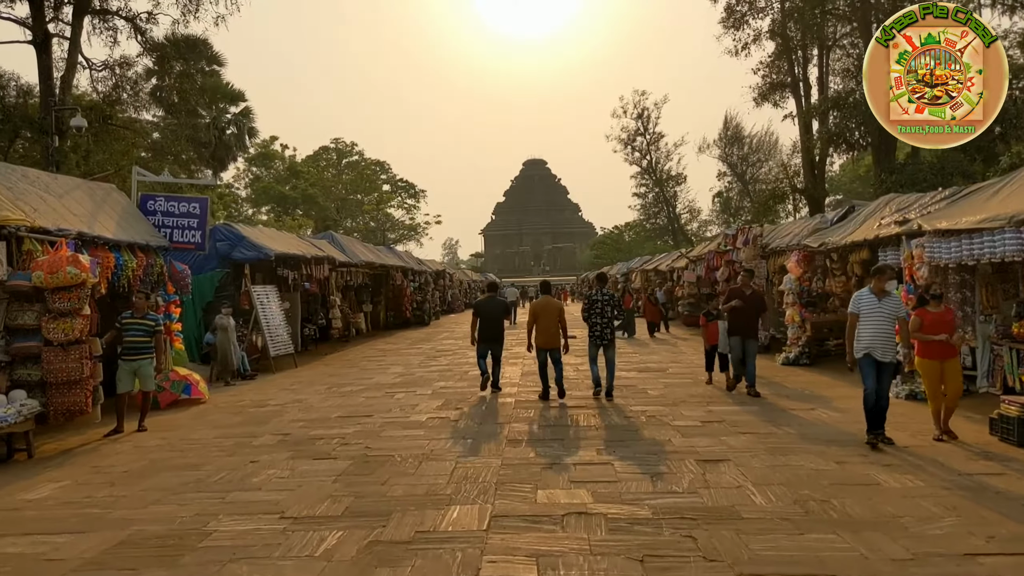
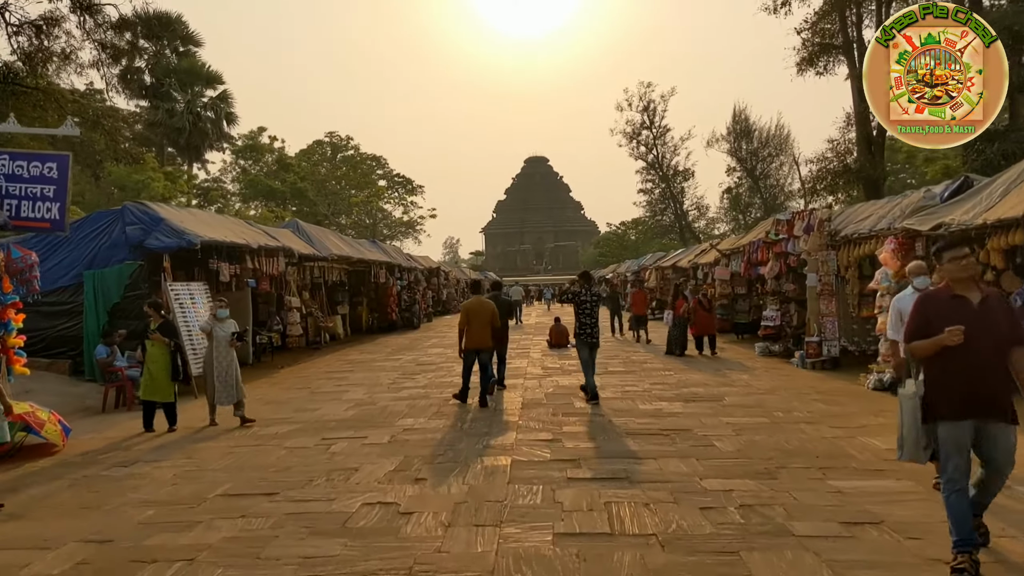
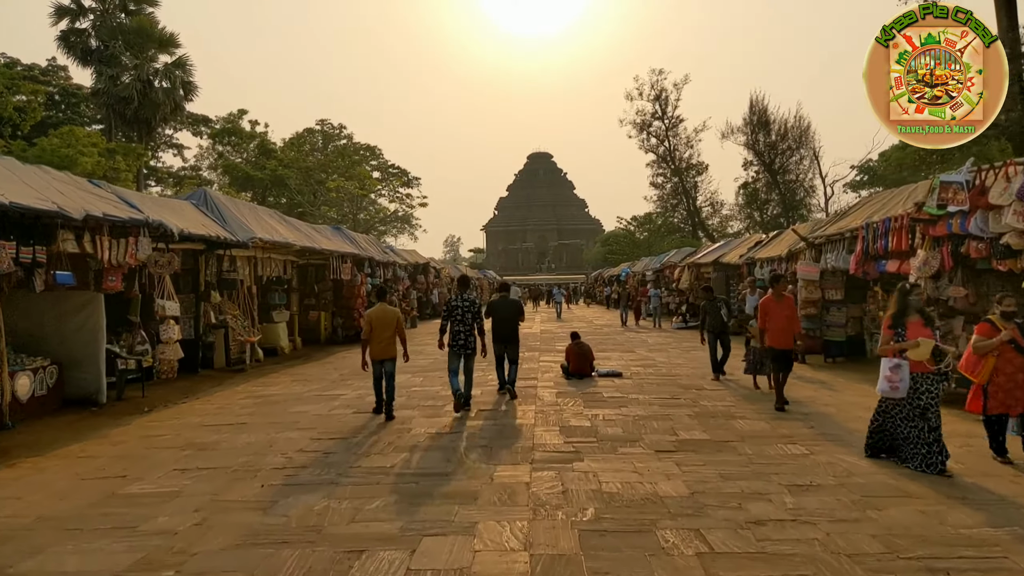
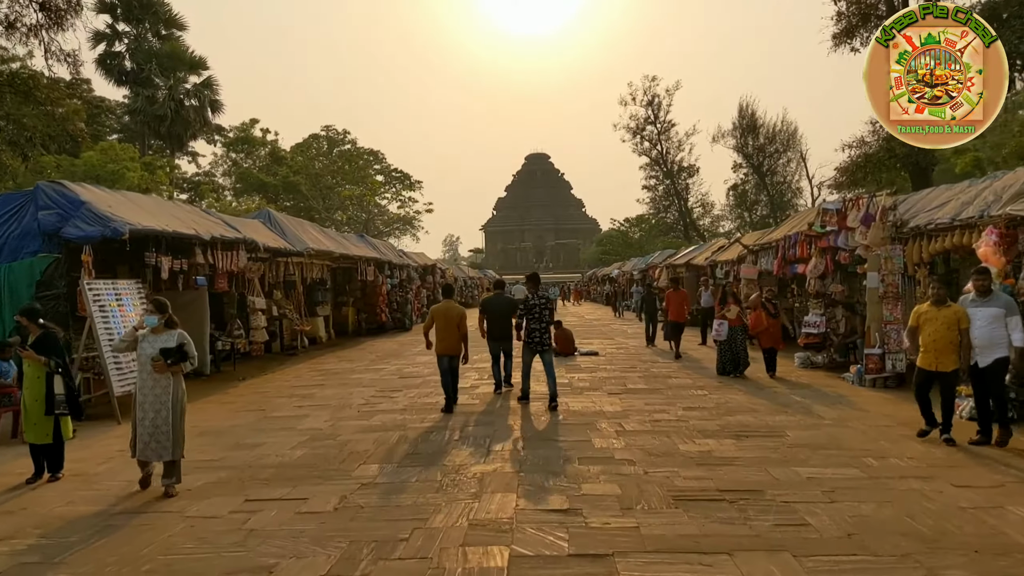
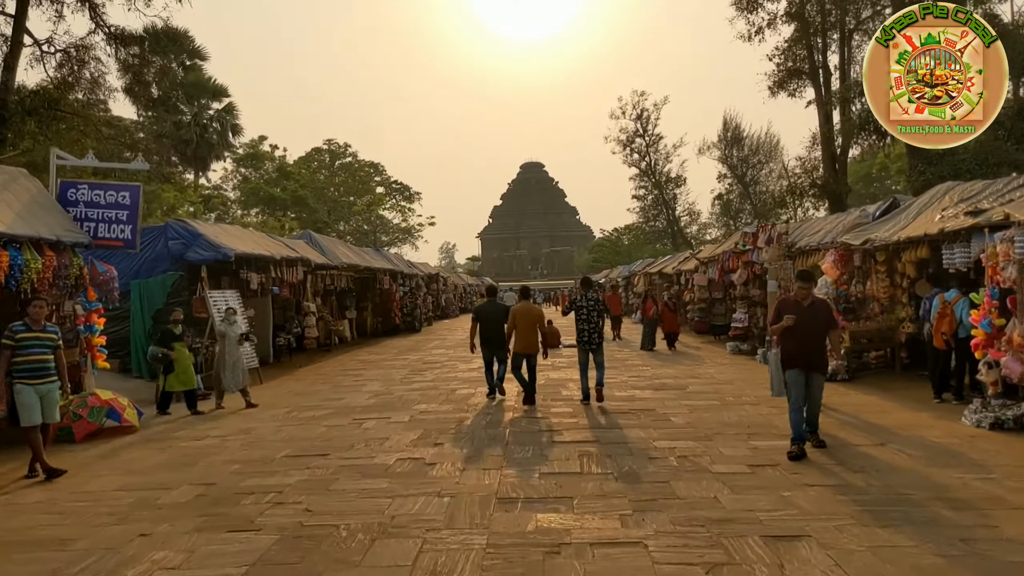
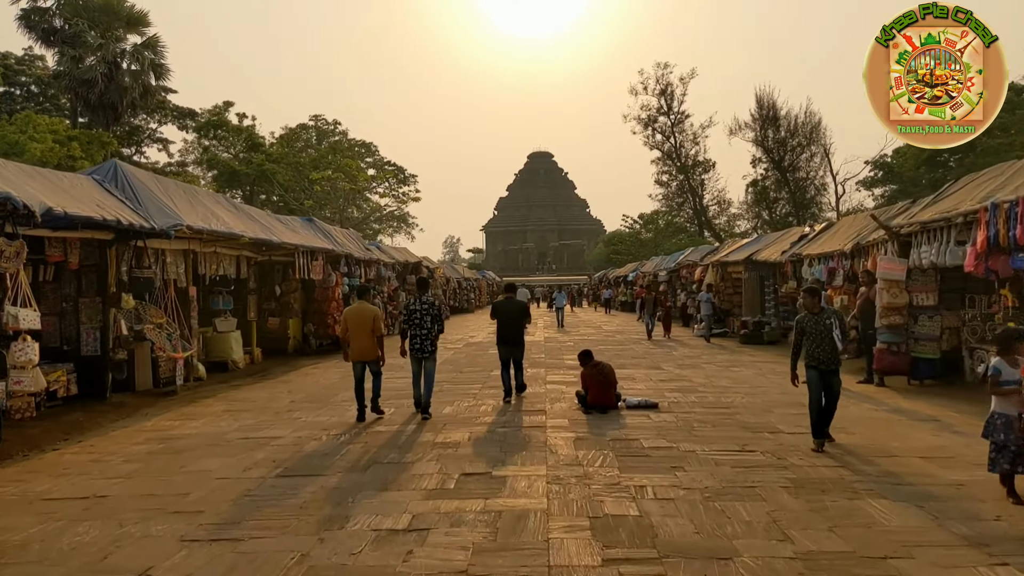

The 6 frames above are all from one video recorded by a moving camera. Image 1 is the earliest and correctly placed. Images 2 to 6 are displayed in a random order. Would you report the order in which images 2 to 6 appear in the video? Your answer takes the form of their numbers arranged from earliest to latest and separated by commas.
5, 2, 4, 3, 6
